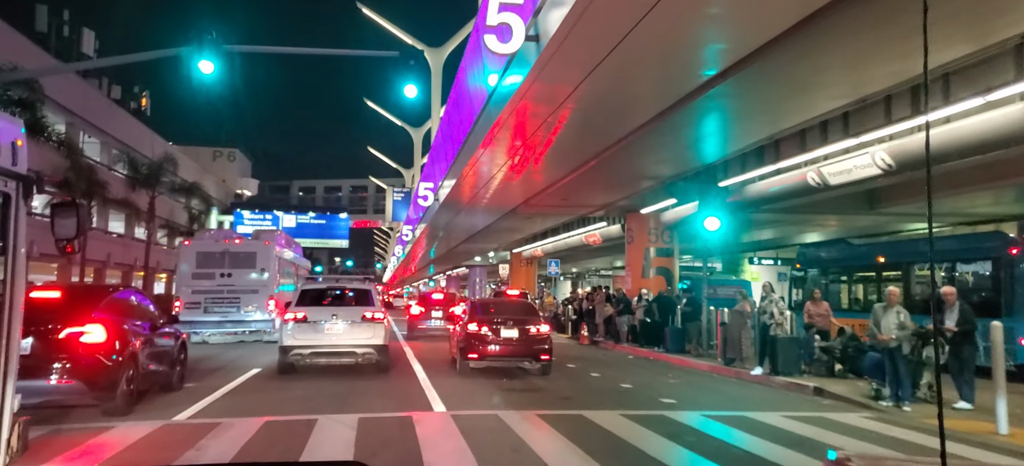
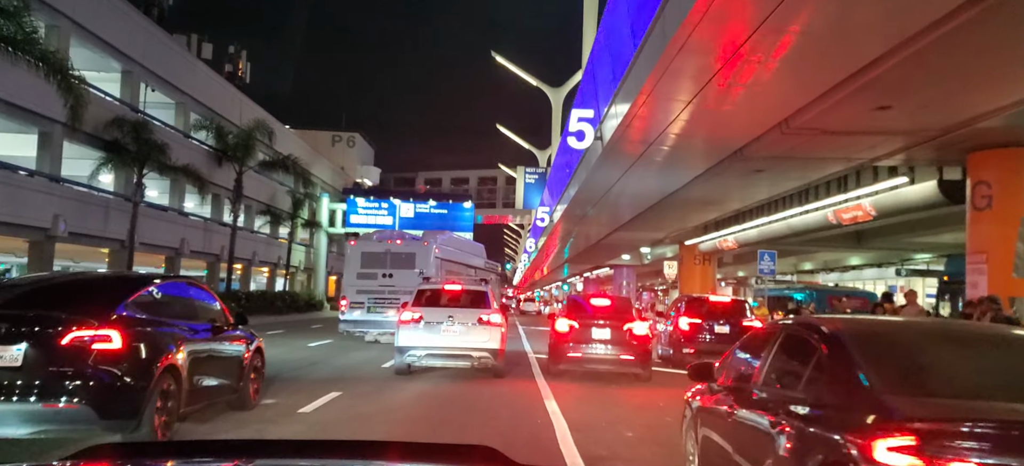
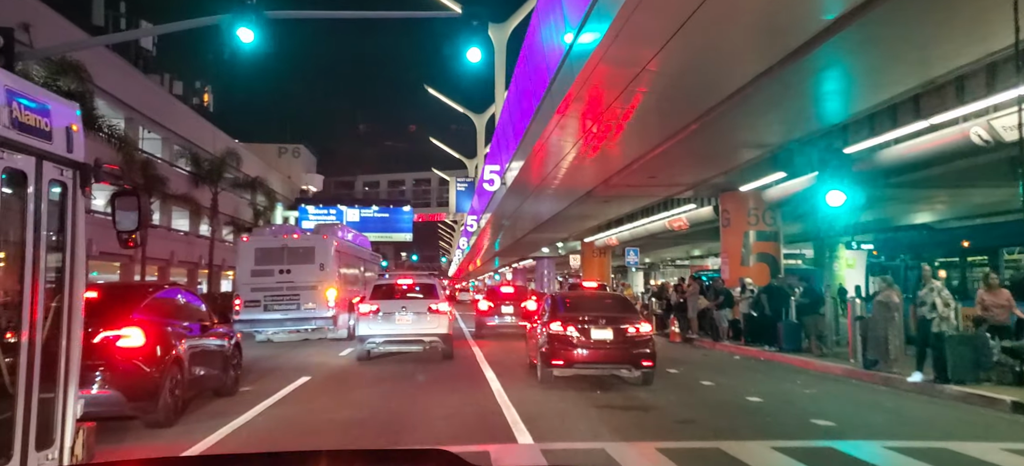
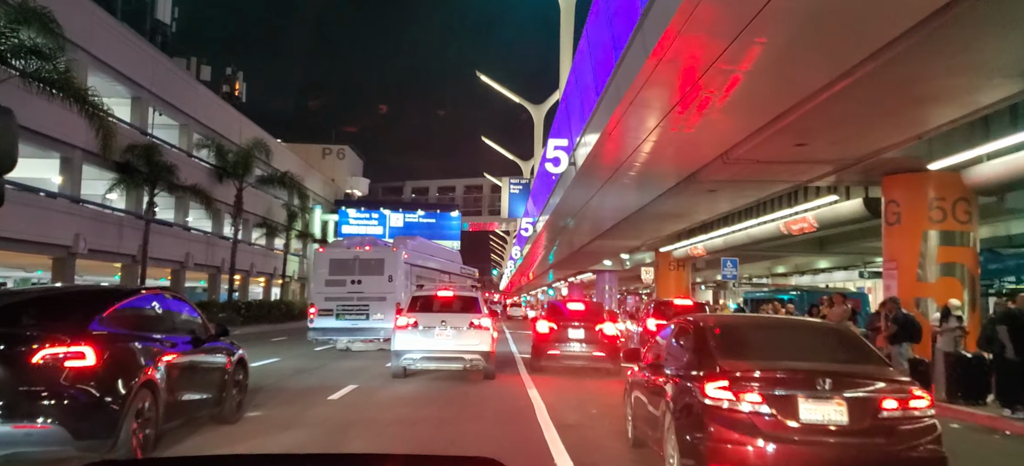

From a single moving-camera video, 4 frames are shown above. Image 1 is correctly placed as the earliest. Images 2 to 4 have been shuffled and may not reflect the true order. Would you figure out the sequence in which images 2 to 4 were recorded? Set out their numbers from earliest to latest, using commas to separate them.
3, 4, 2
